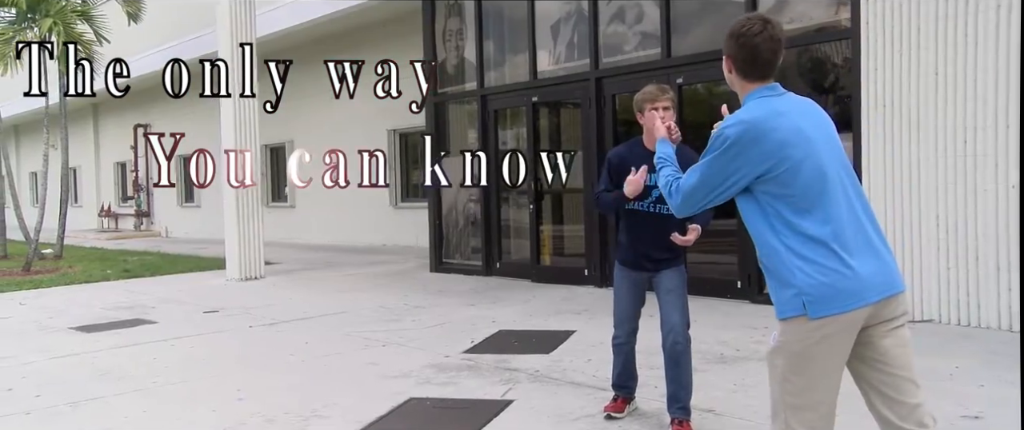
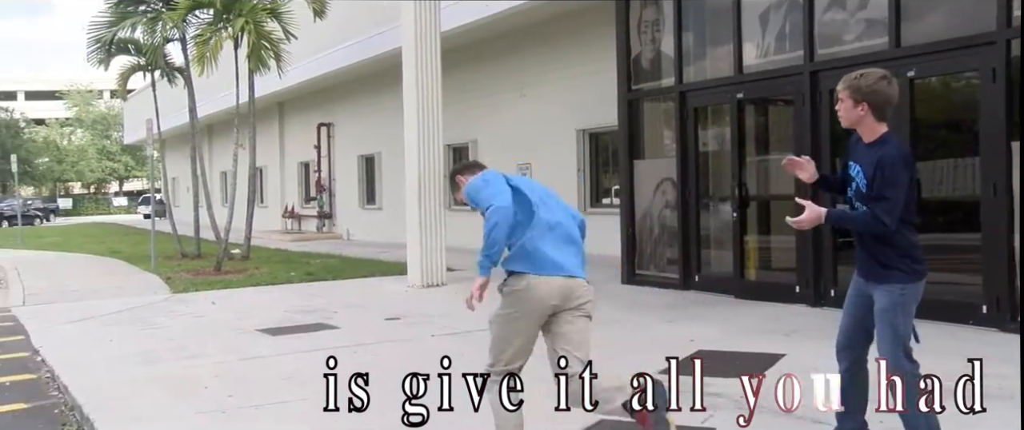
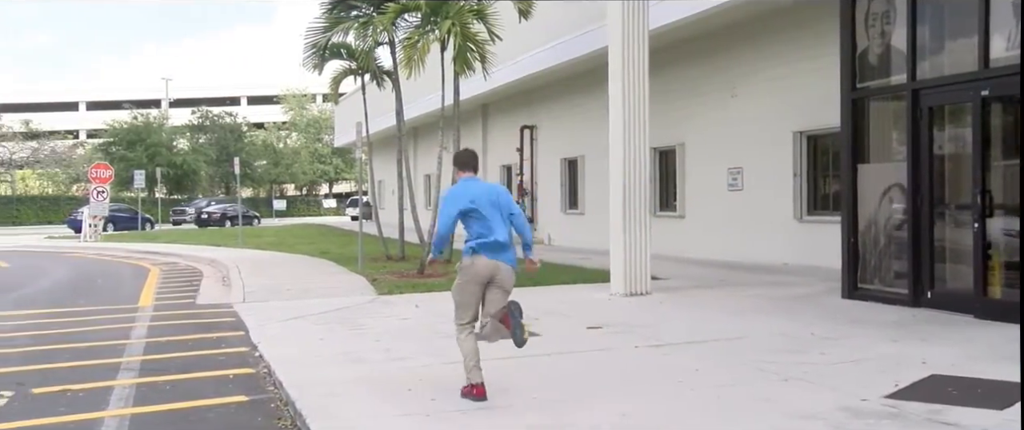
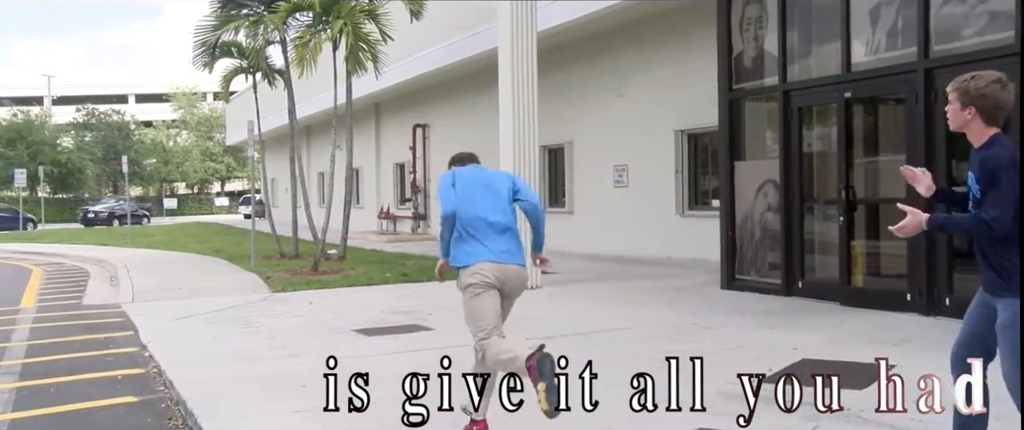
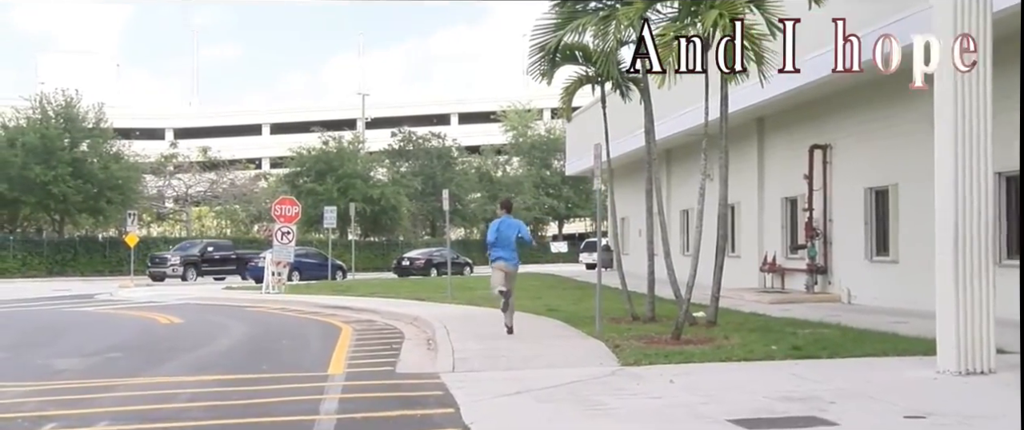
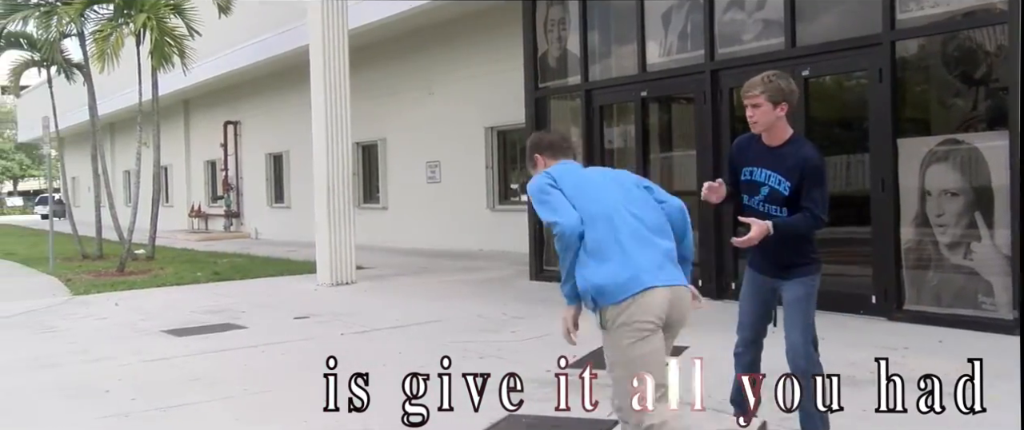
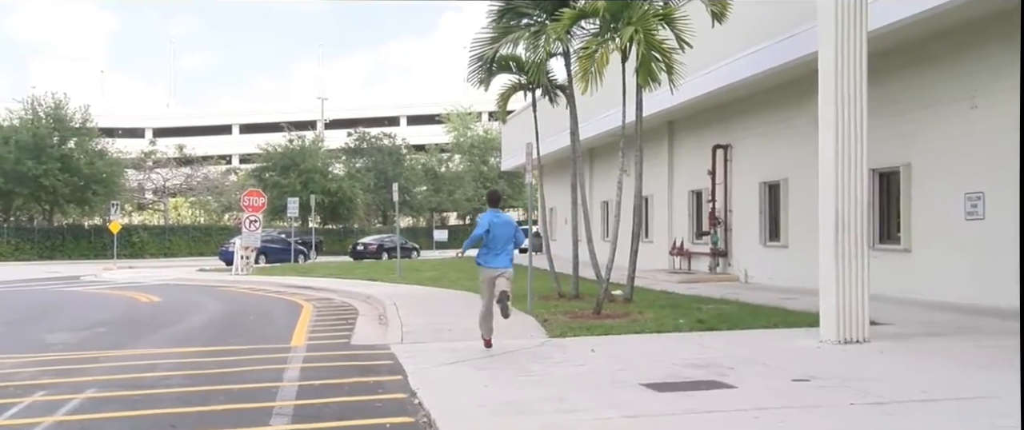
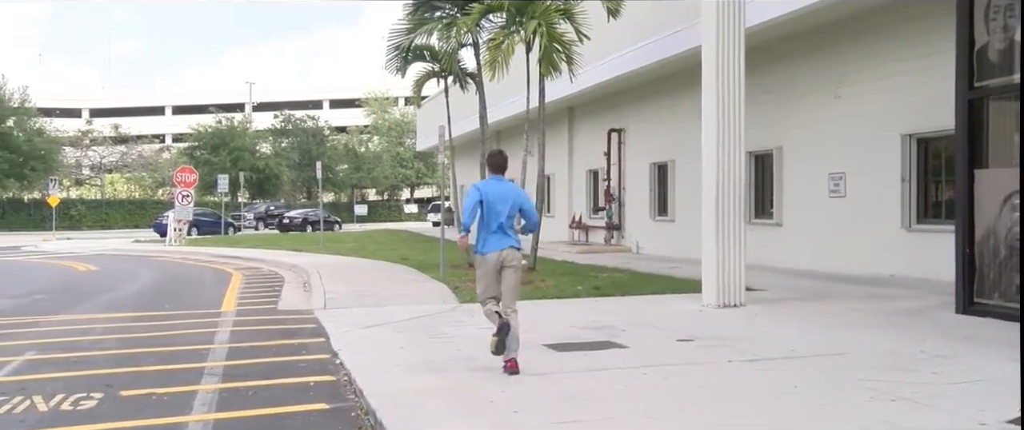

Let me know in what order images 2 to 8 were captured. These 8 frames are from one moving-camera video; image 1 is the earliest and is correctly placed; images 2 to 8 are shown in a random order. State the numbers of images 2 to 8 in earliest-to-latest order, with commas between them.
6, 2, 4, 3, 8, 7, 5
